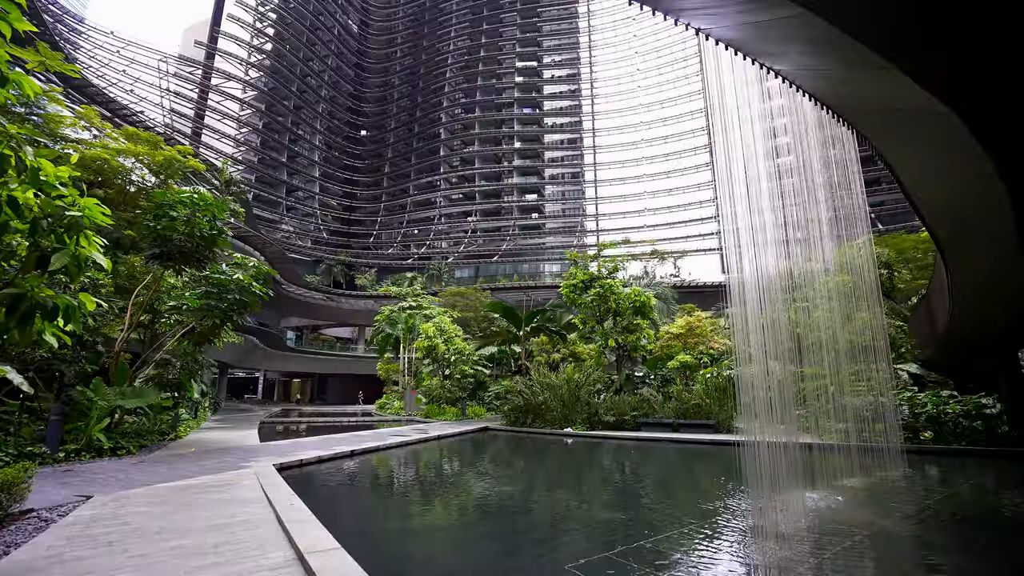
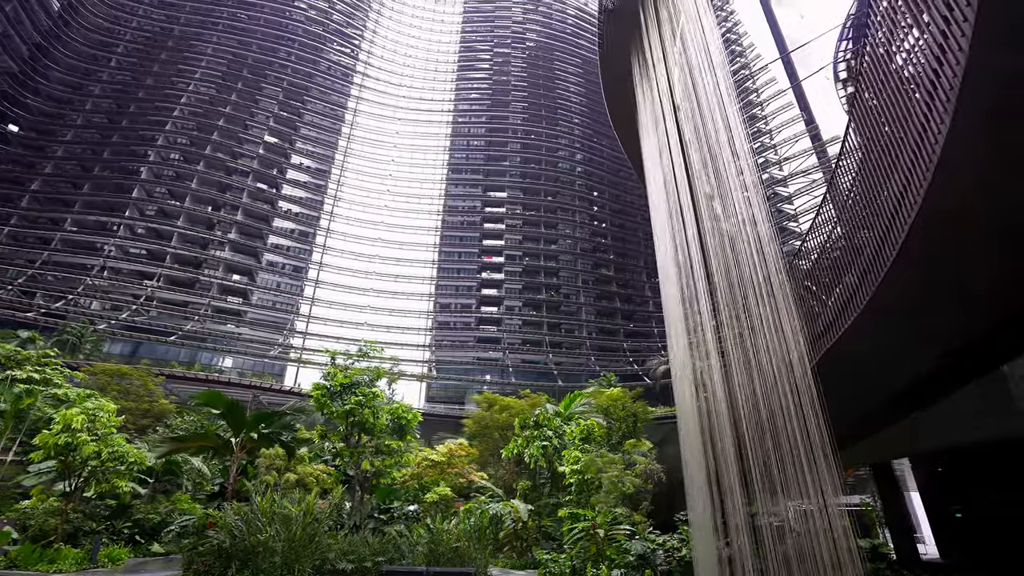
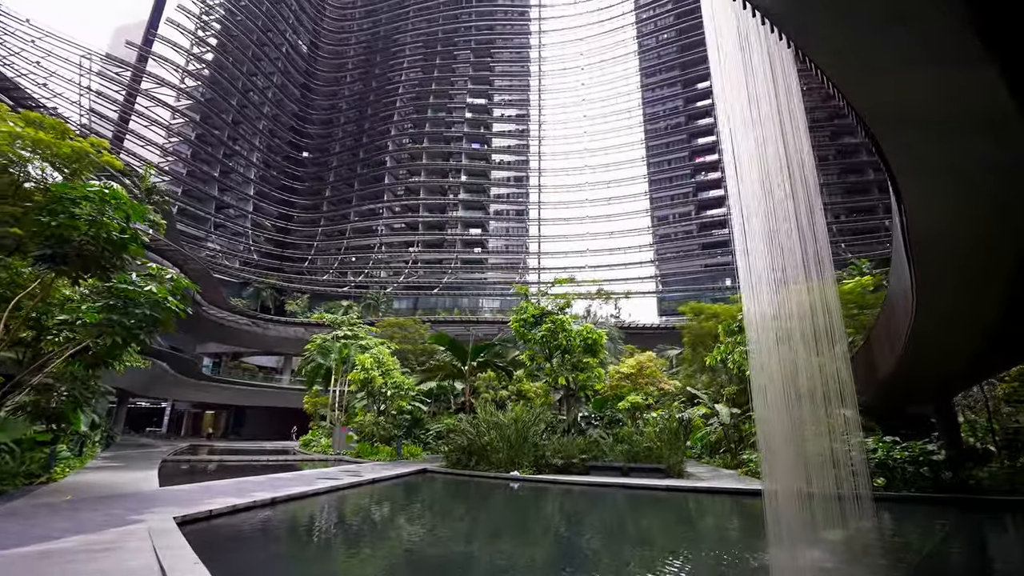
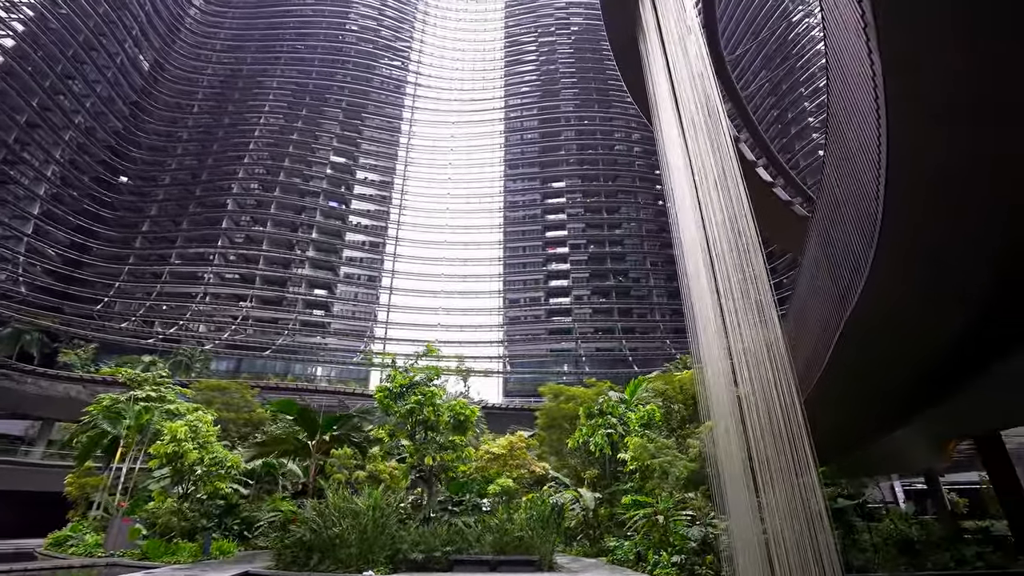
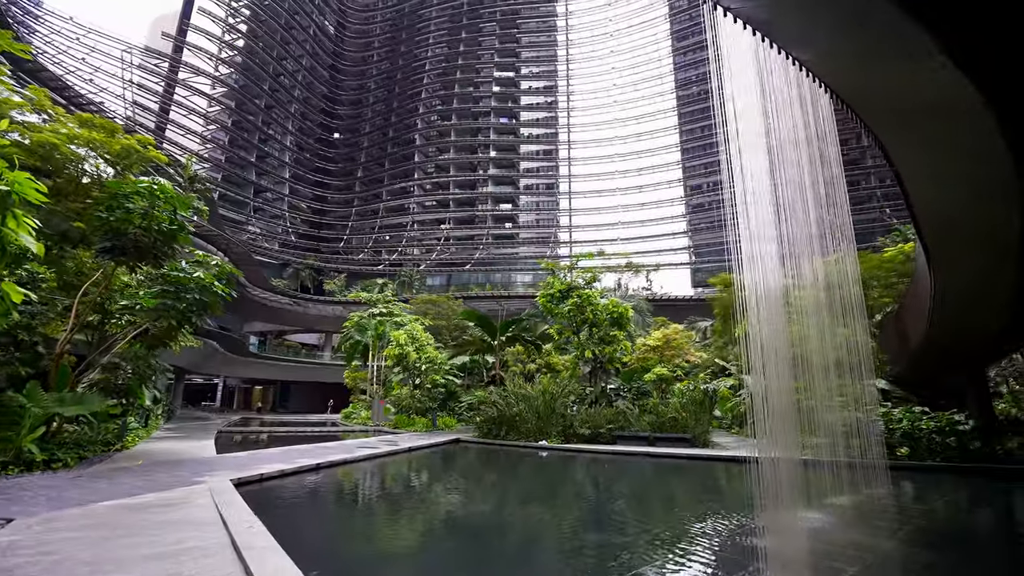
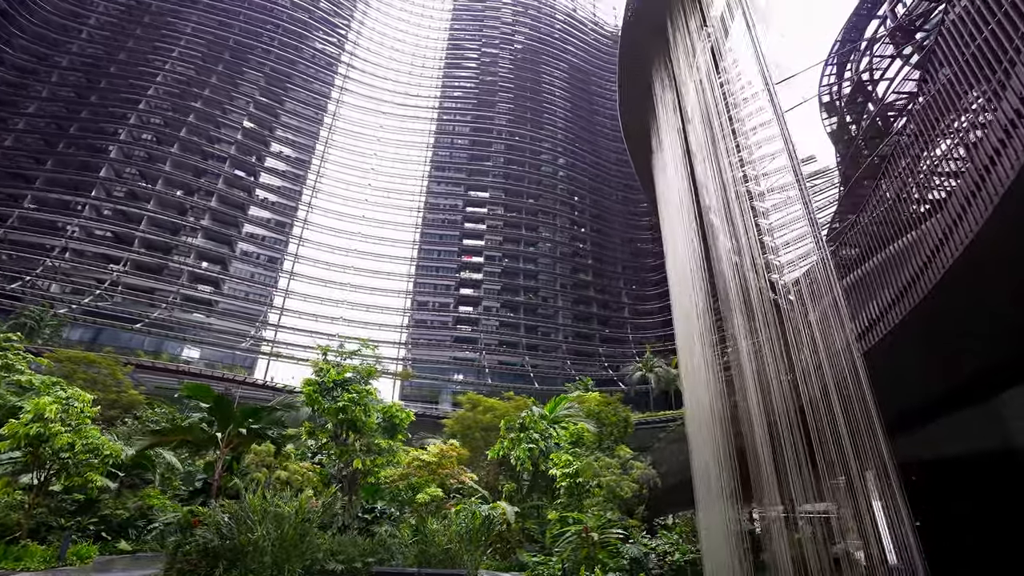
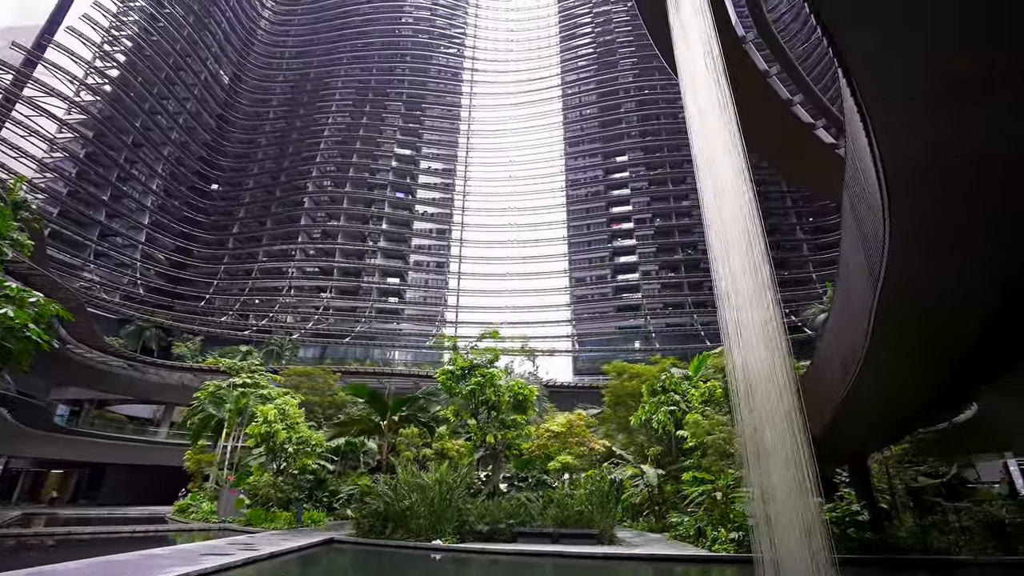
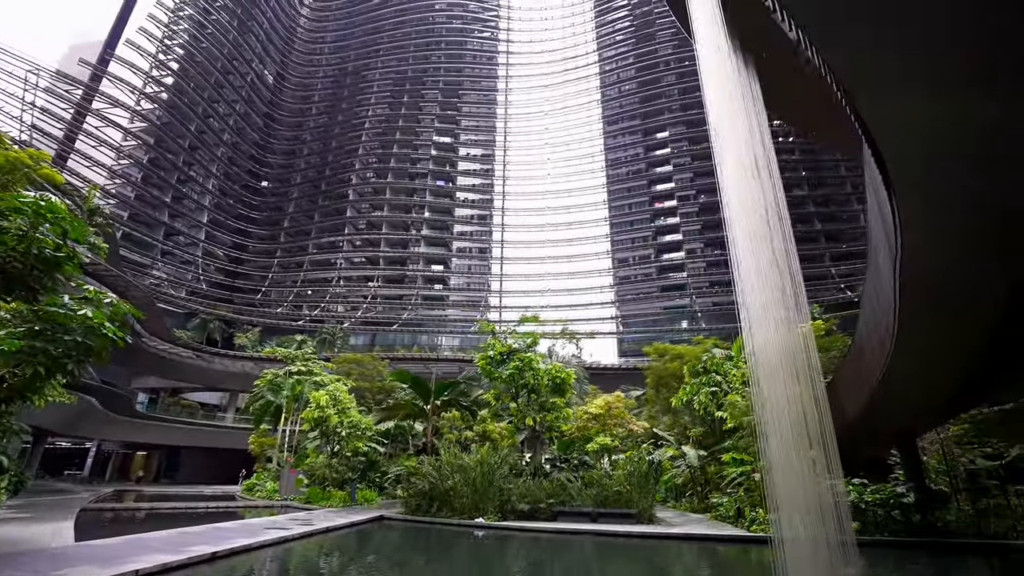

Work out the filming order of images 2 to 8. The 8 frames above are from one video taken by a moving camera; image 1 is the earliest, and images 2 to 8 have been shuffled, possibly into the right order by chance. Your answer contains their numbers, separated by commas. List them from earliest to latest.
5, 3, 8, 7, 4, 2, 6
